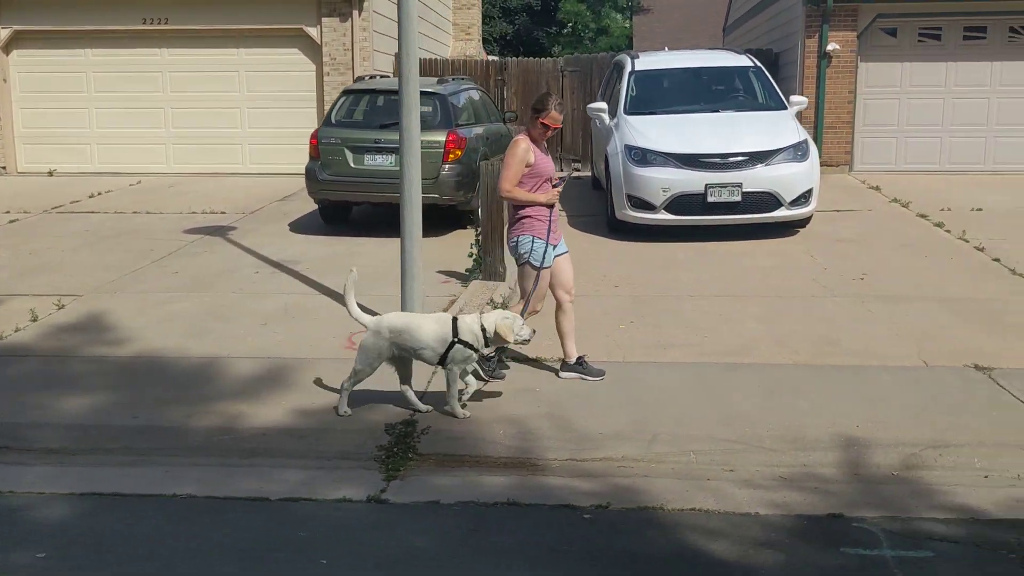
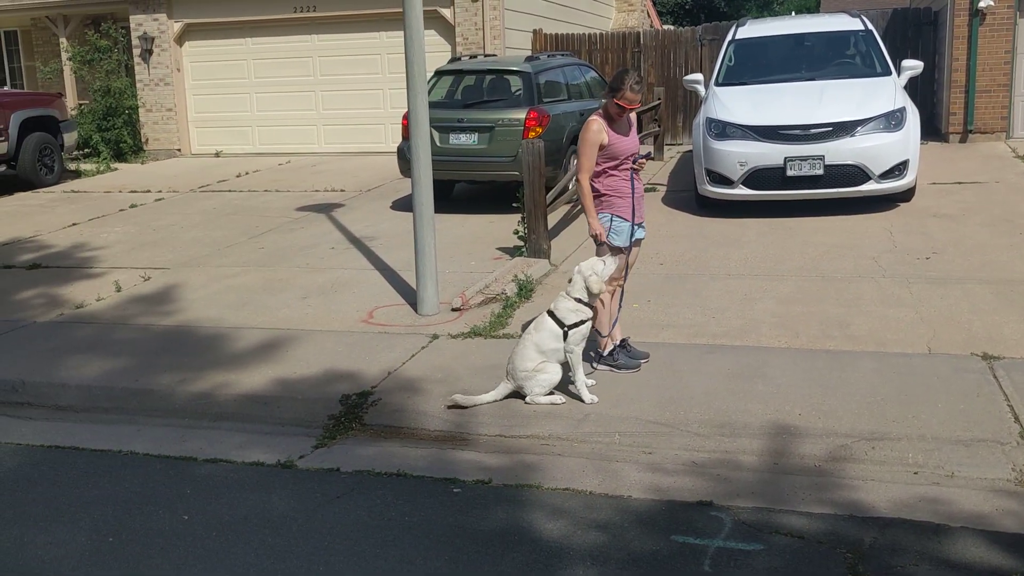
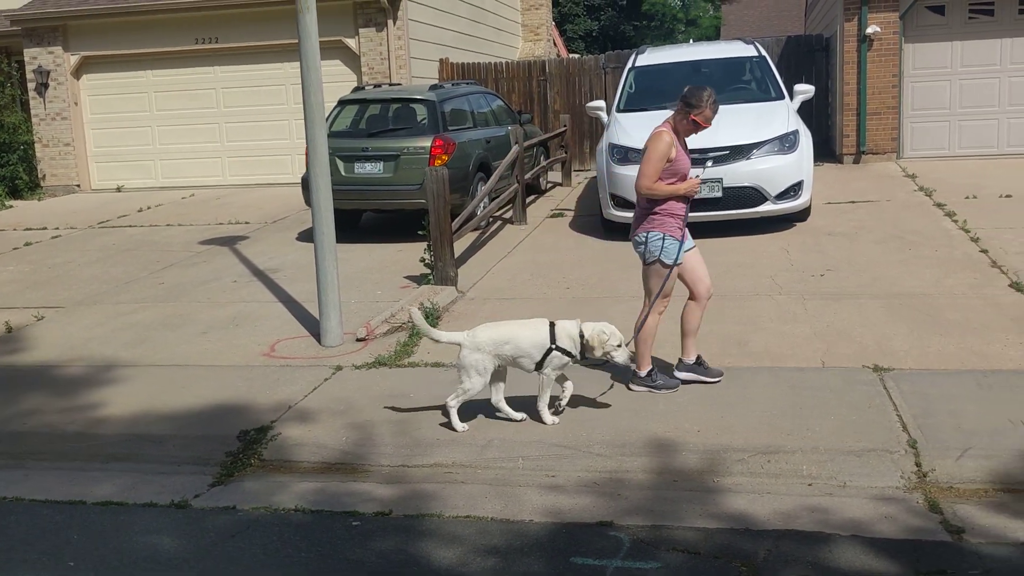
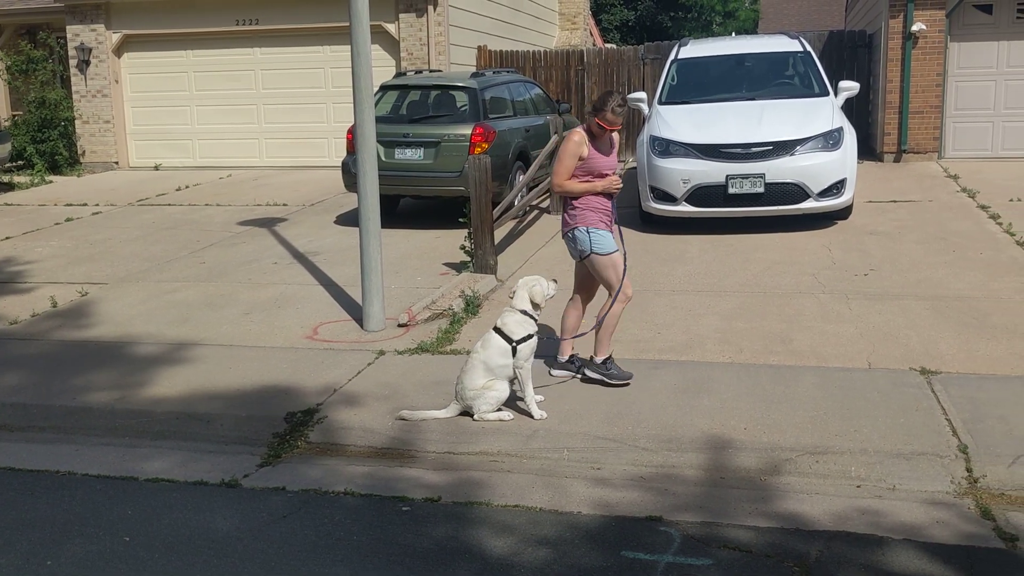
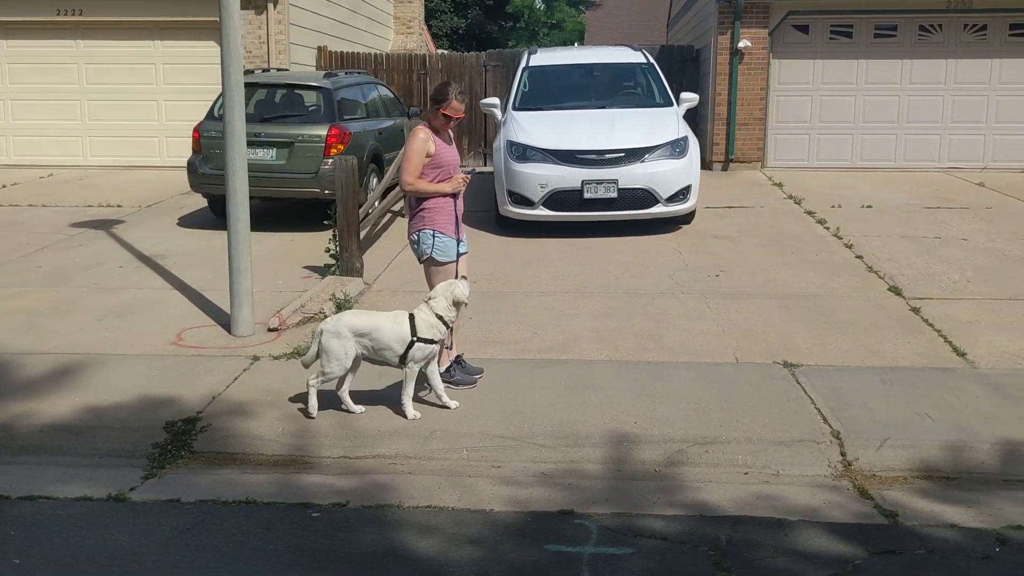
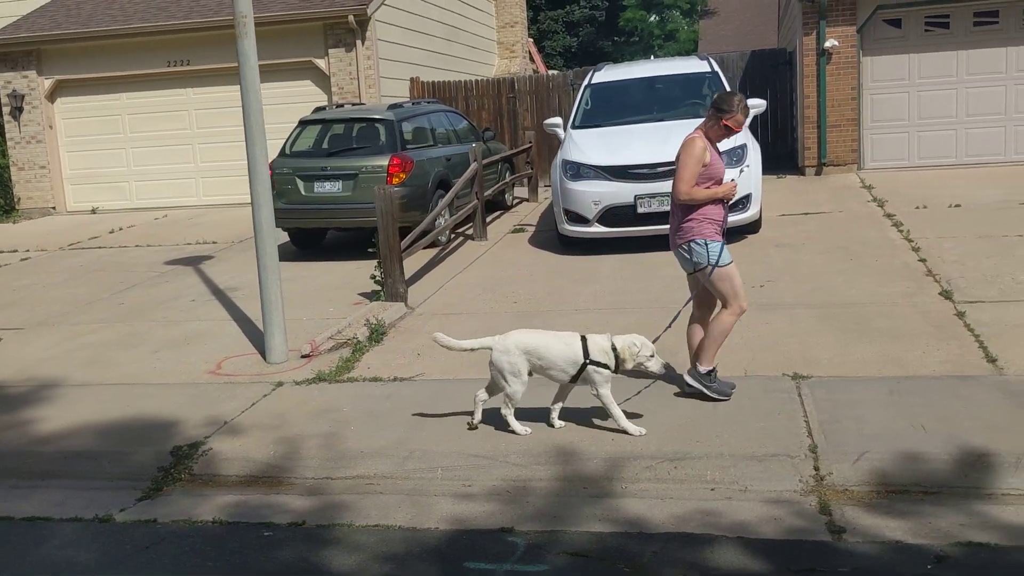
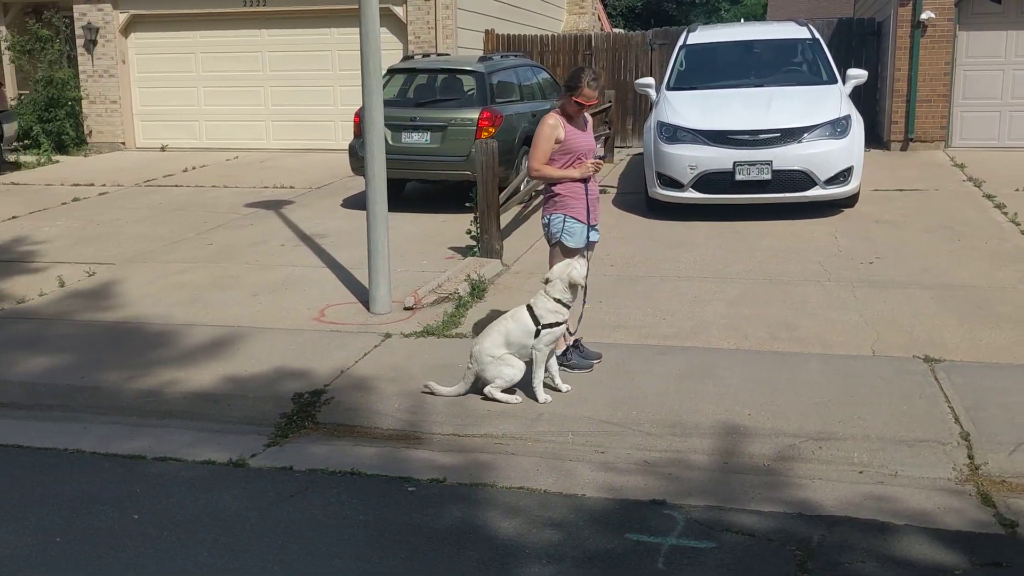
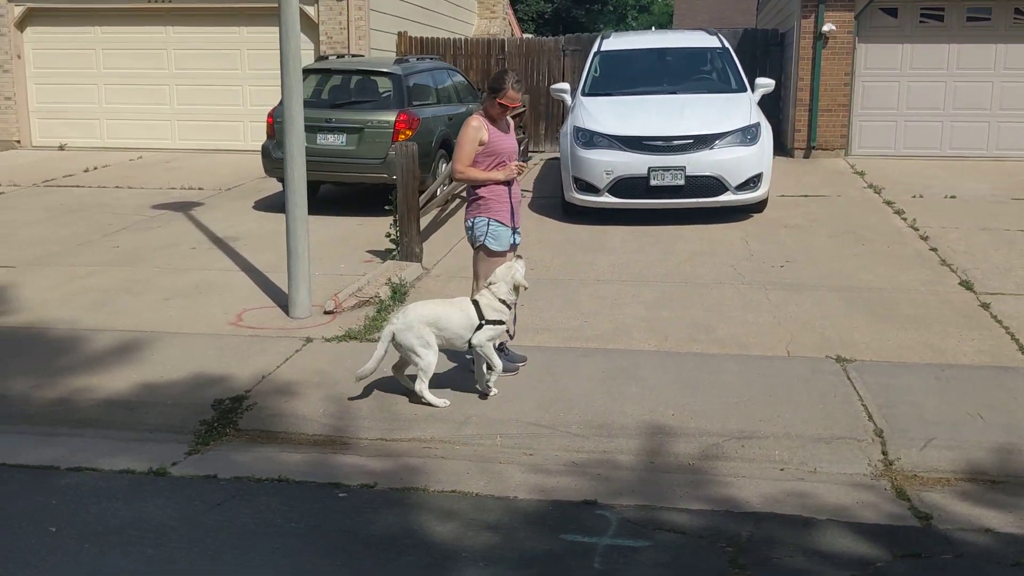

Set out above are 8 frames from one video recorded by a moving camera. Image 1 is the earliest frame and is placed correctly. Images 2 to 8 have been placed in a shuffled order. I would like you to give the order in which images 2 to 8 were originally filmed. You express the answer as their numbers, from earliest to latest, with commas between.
5, 8, 7, 2, 4, 3, 6
